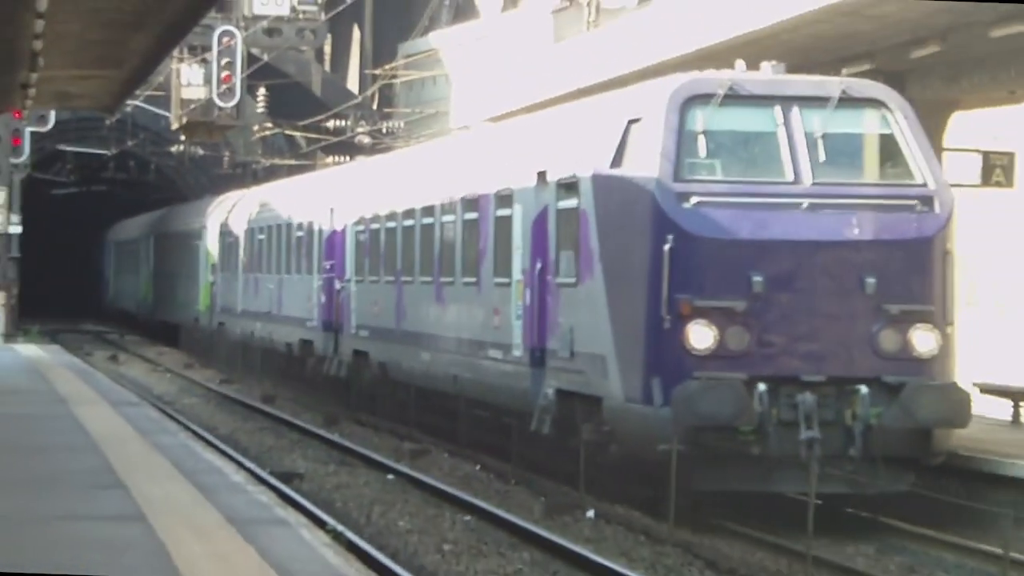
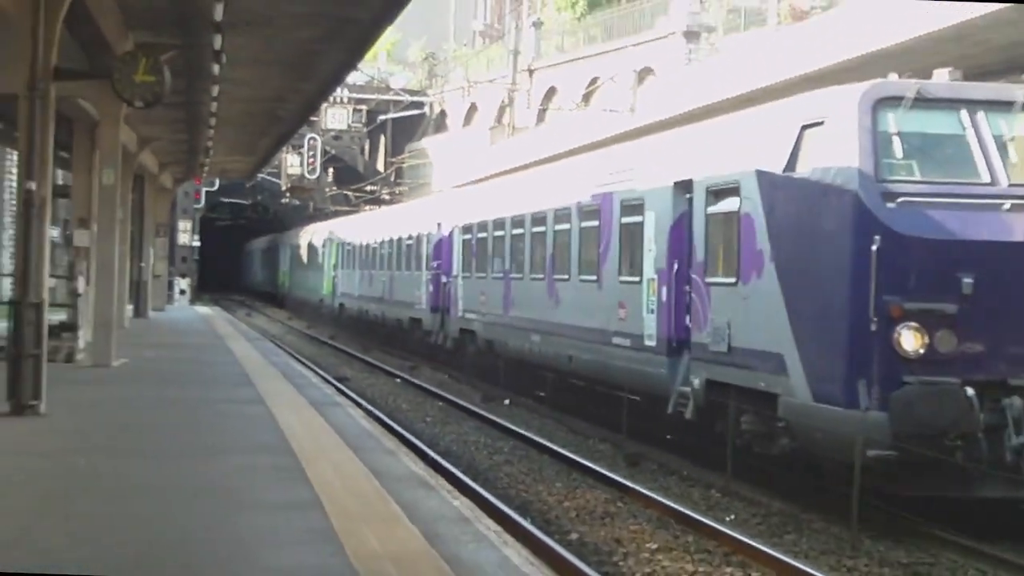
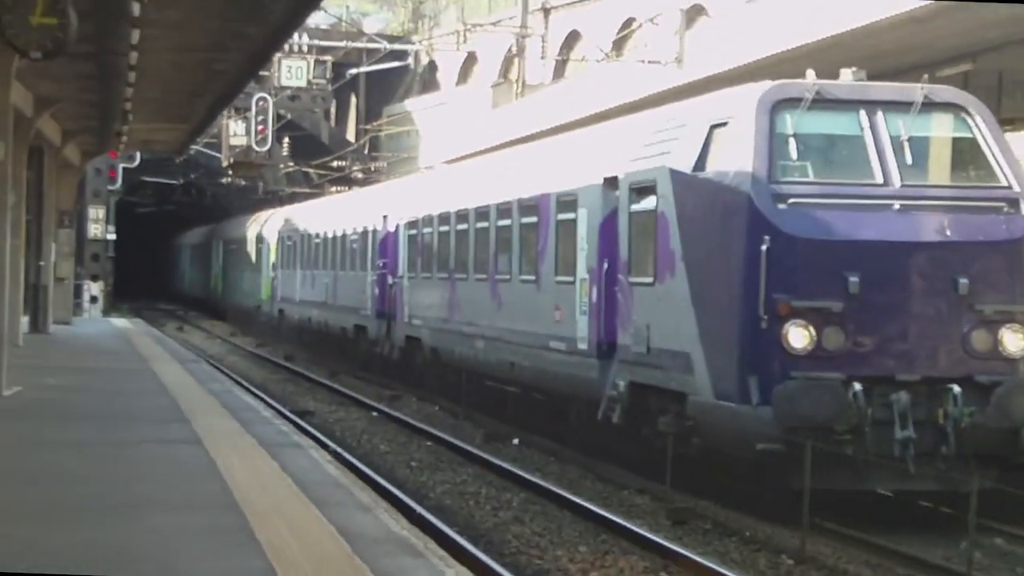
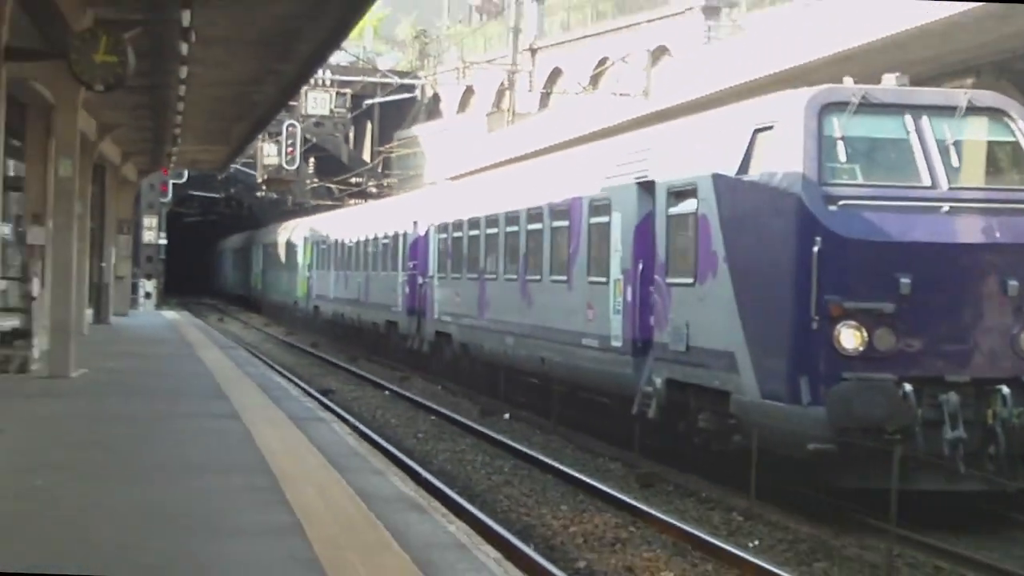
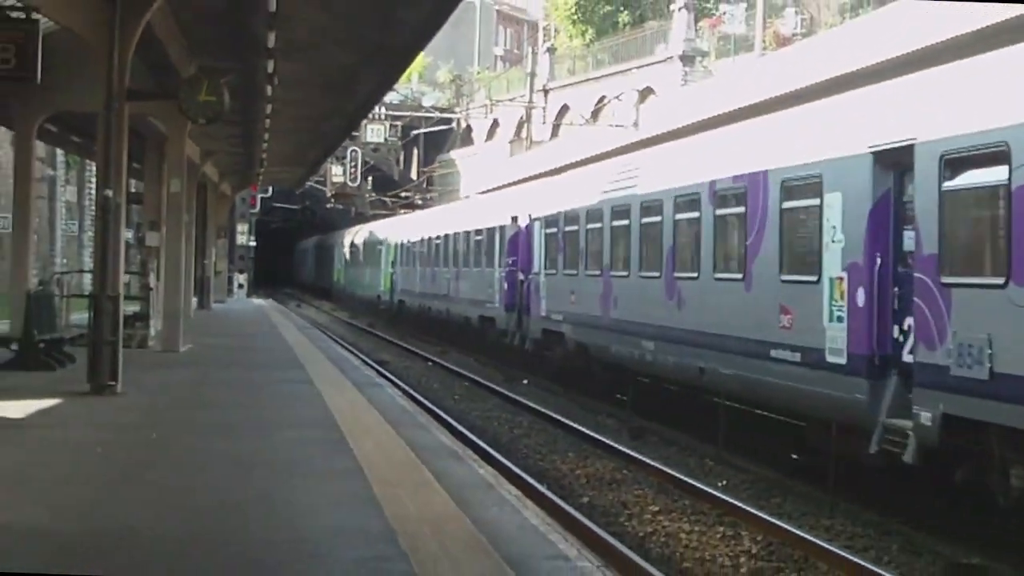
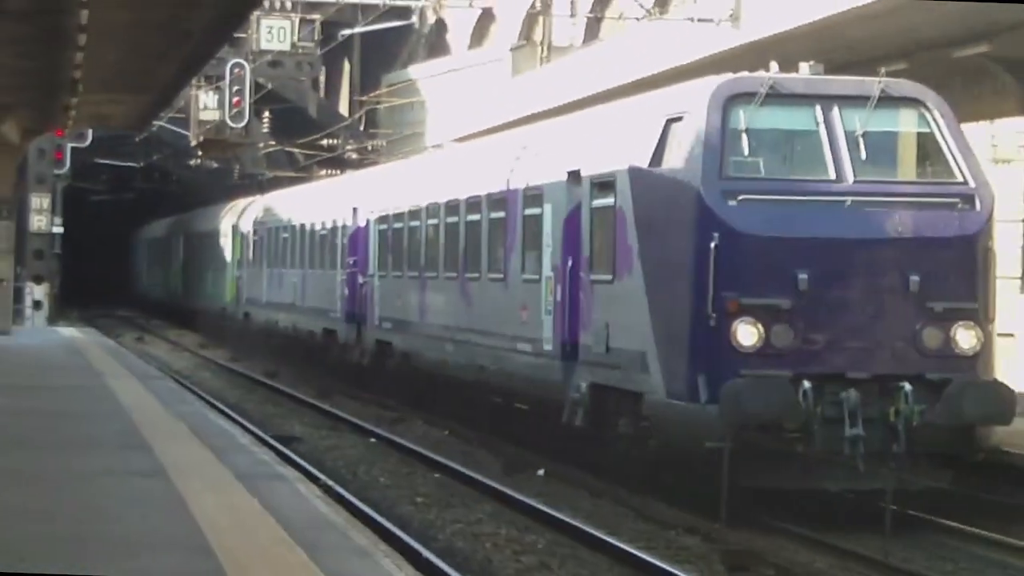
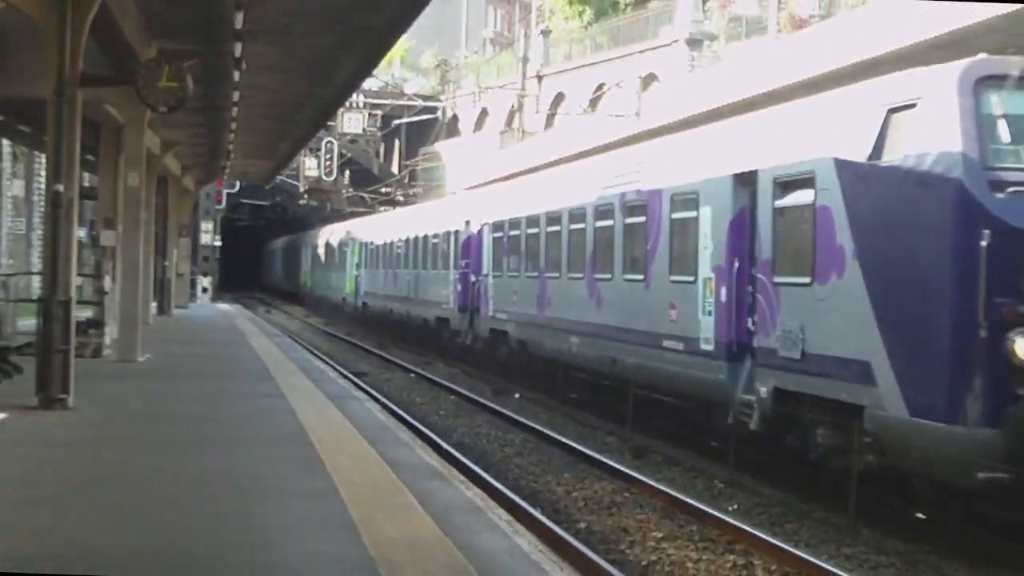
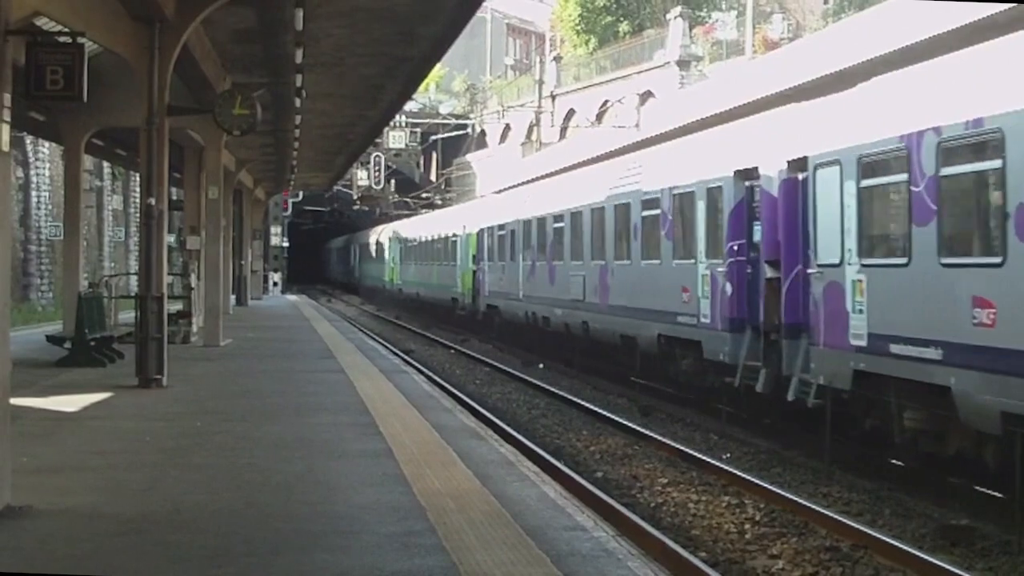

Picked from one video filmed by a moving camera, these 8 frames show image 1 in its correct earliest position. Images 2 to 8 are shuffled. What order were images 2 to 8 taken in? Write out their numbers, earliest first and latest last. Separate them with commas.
6, 3, 4, 2, 7, 5, 8
